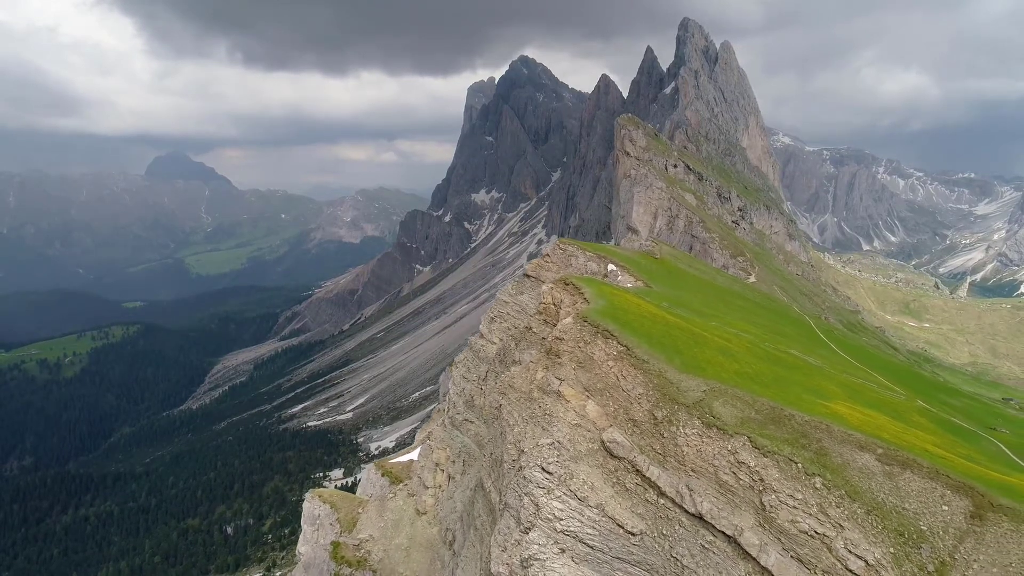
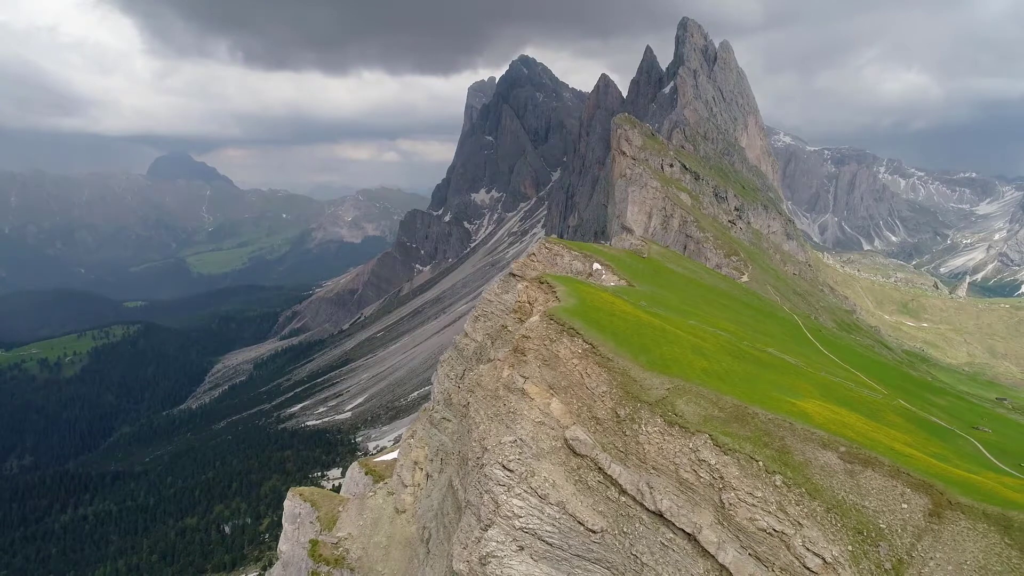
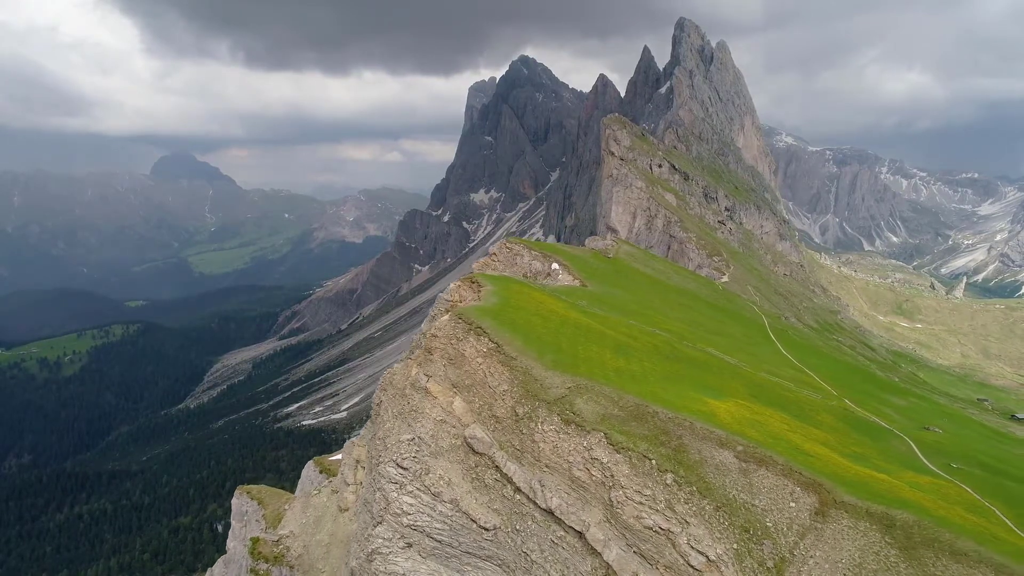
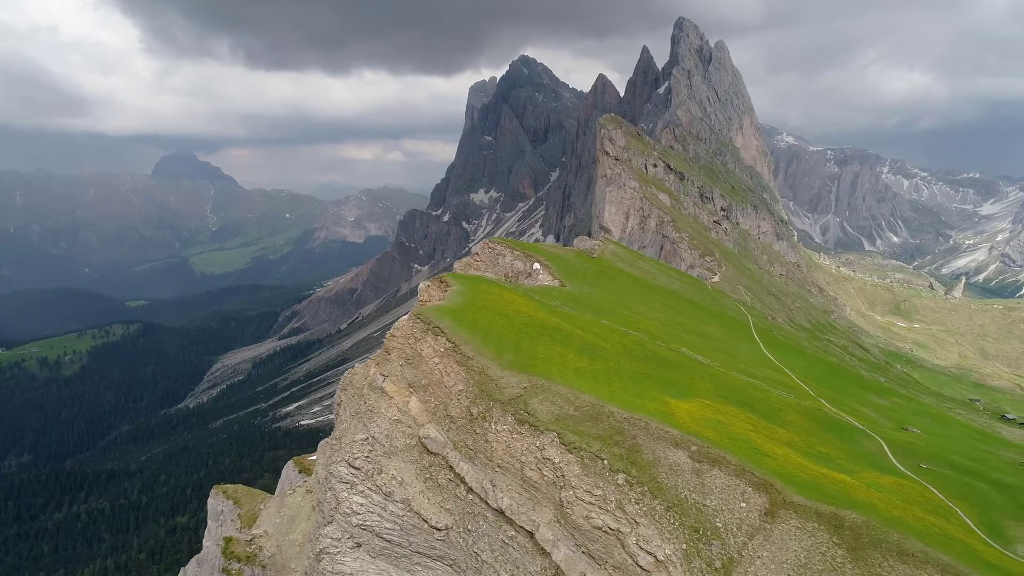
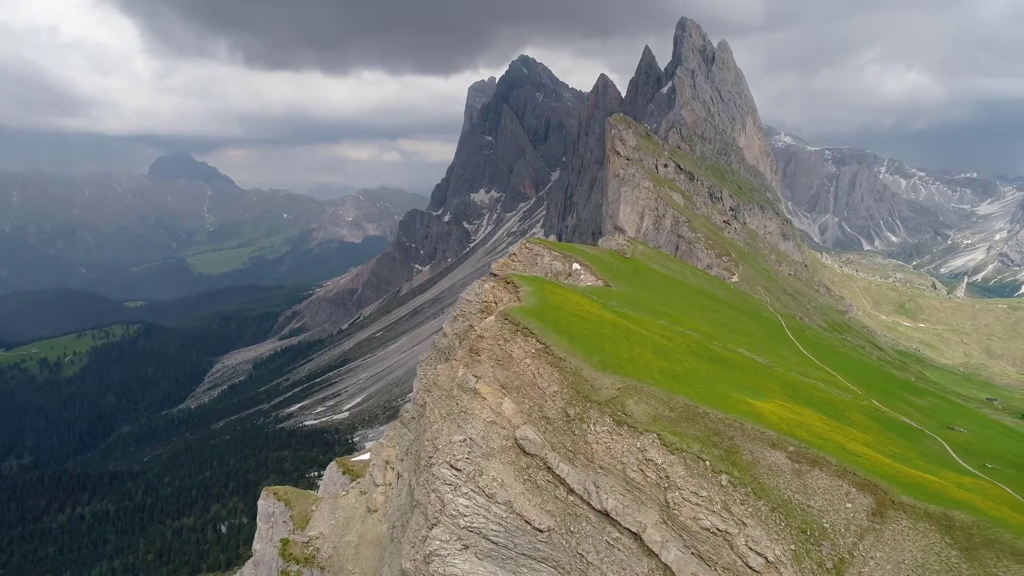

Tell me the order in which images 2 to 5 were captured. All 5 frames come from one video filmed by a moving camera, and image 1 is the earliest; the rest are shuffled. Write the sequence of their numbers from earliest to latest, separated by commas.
2, 5, 3, 4
